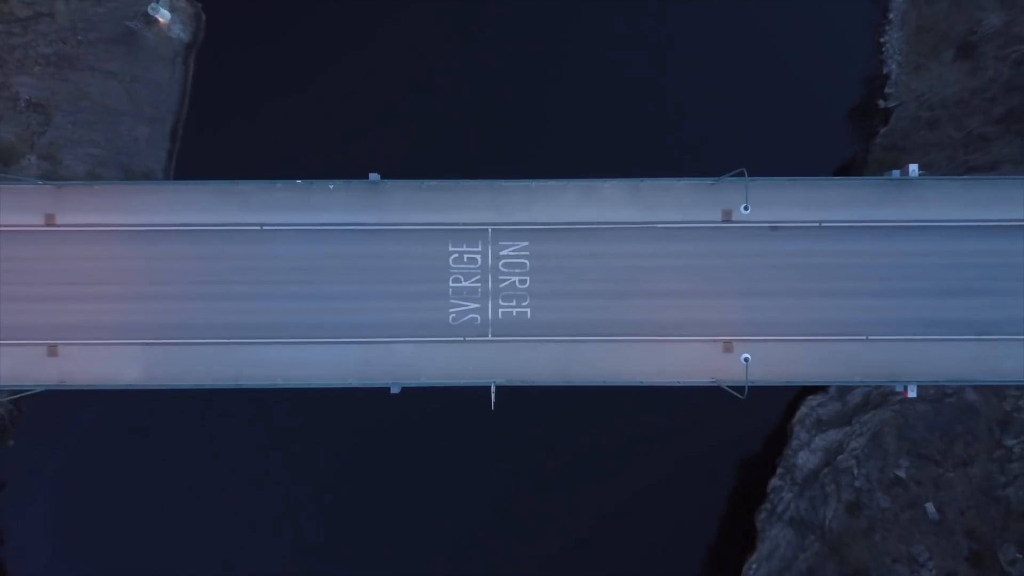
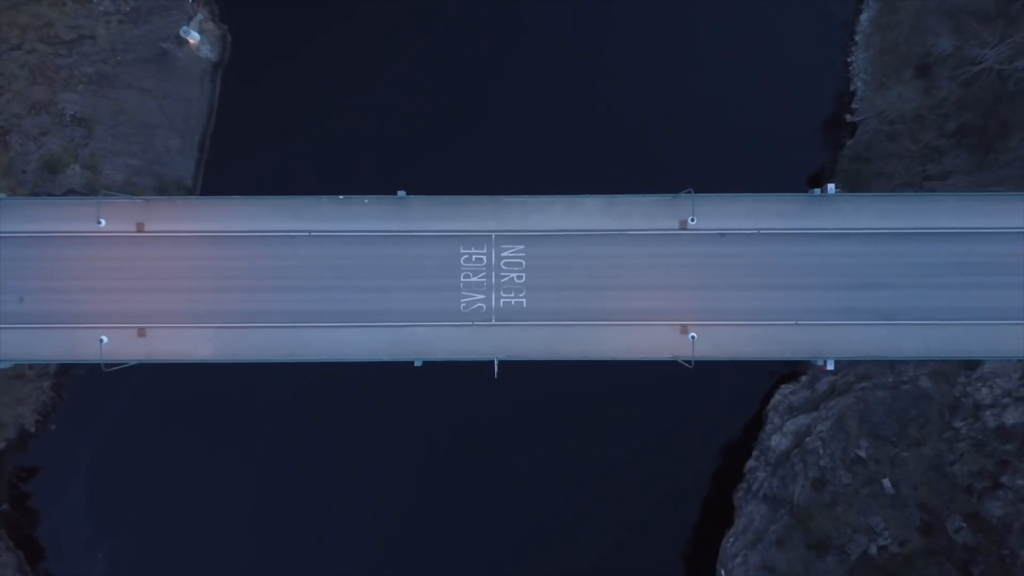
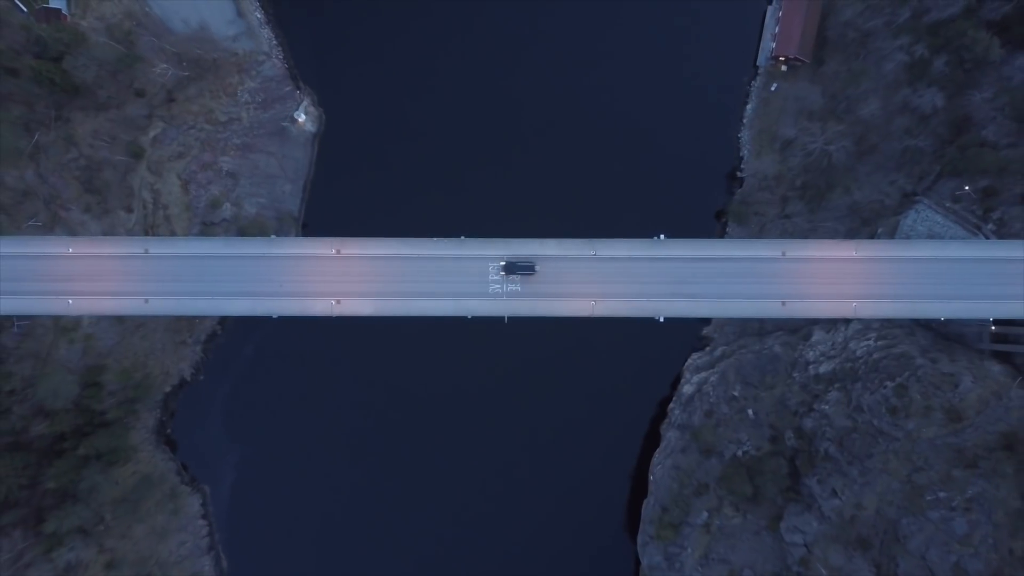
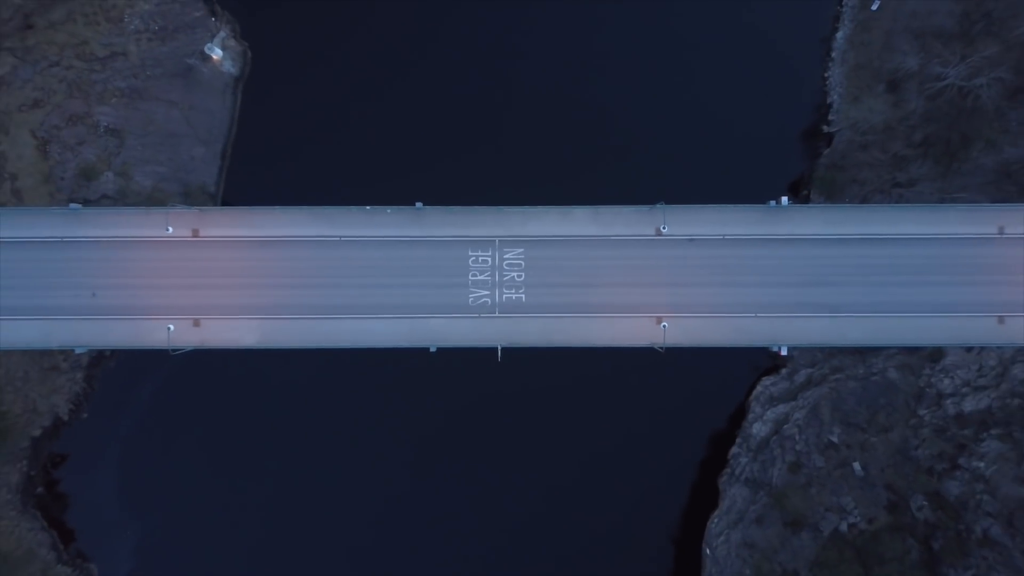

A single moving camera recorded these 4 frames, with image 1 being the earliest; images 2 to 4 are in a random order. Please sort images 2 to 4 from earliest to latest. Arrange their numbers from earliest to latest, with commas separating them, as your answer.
2, 4, 3
